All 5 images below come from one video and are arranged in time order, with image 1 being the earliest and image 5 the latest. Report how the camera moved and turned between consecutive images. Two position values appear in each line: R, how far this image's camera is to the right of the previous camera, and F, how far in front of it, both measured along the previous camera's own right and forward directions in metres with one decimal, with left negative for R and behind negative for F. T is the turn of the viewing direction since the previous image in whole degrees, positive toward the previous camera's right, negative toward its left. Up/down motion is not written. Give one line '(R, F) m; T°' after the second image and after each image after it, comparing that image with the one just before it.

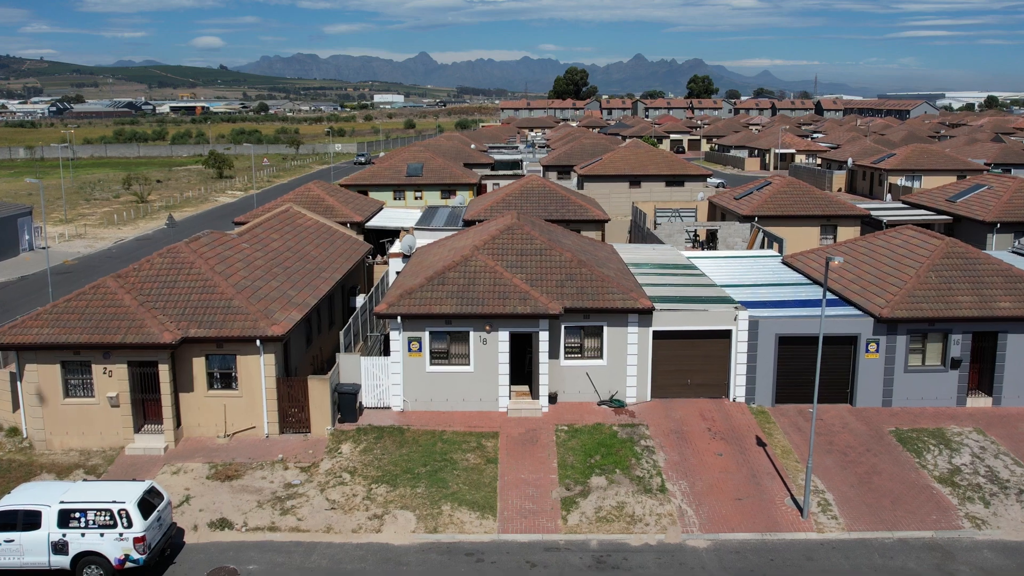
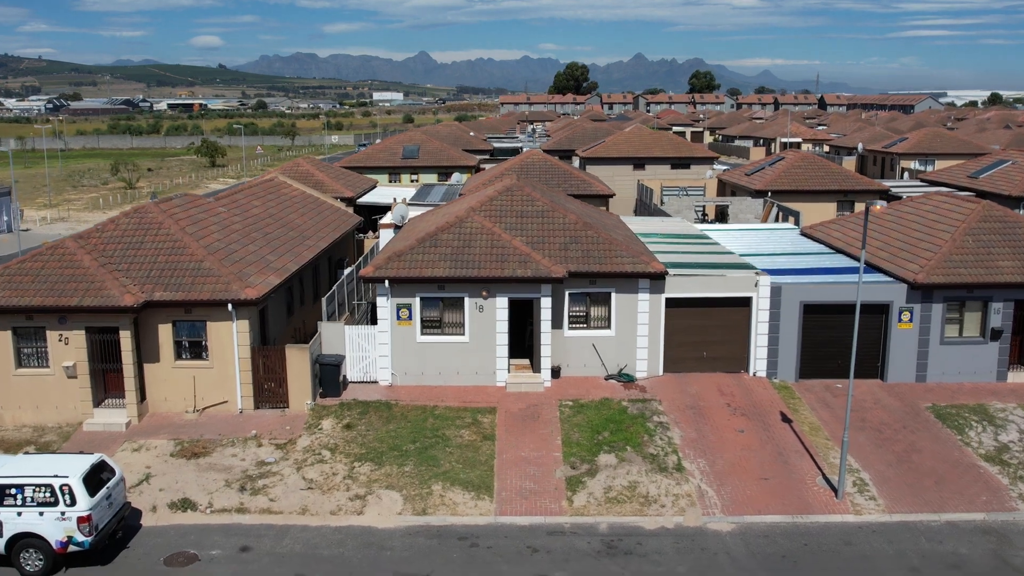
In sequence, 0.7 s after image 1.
(0.0, +2.2) m; 0°
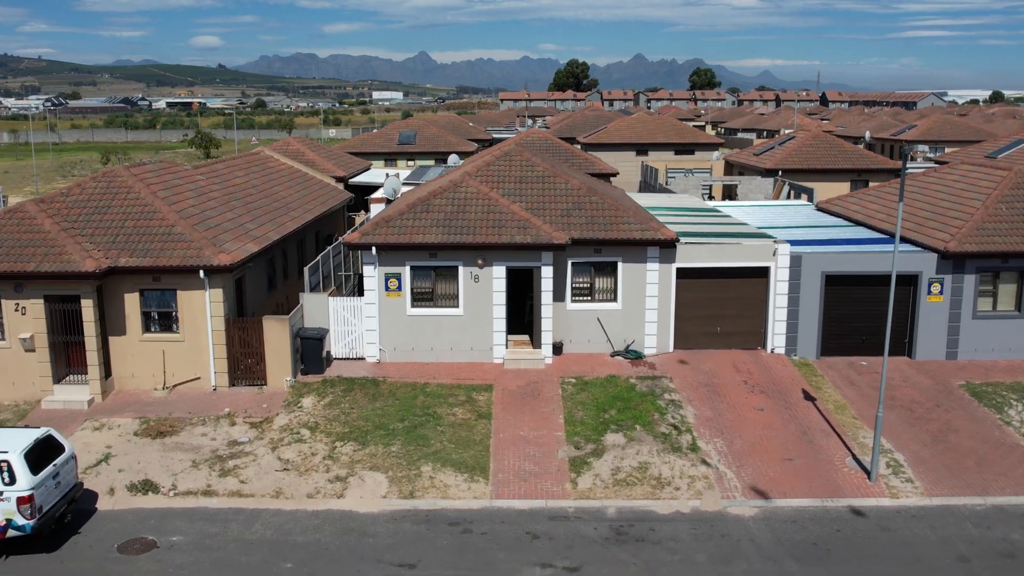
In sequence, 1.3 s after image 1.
(0.0, +1.7) m; 0°
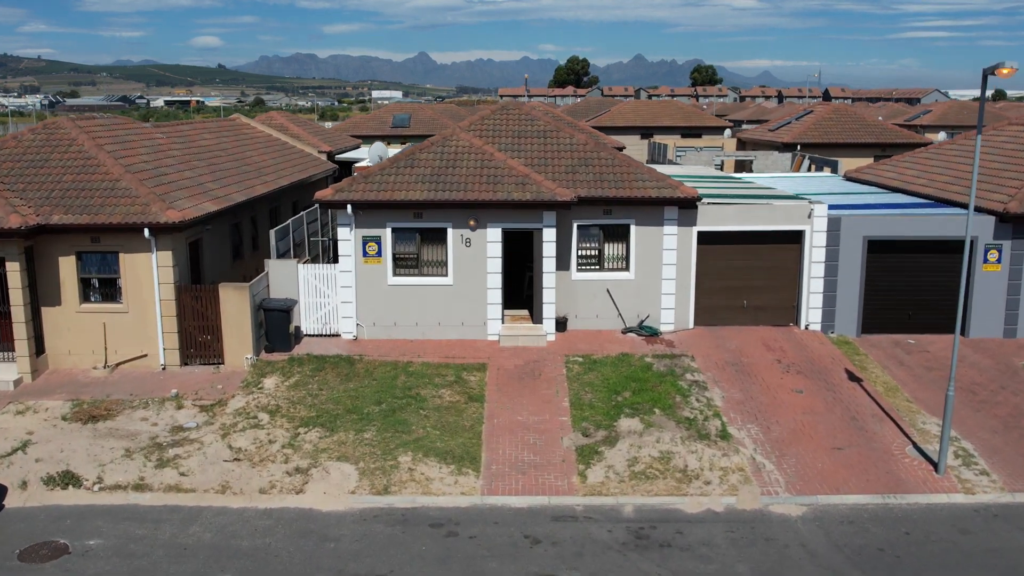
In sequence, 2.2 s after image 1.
(+0.1, +2.7) m; 0°
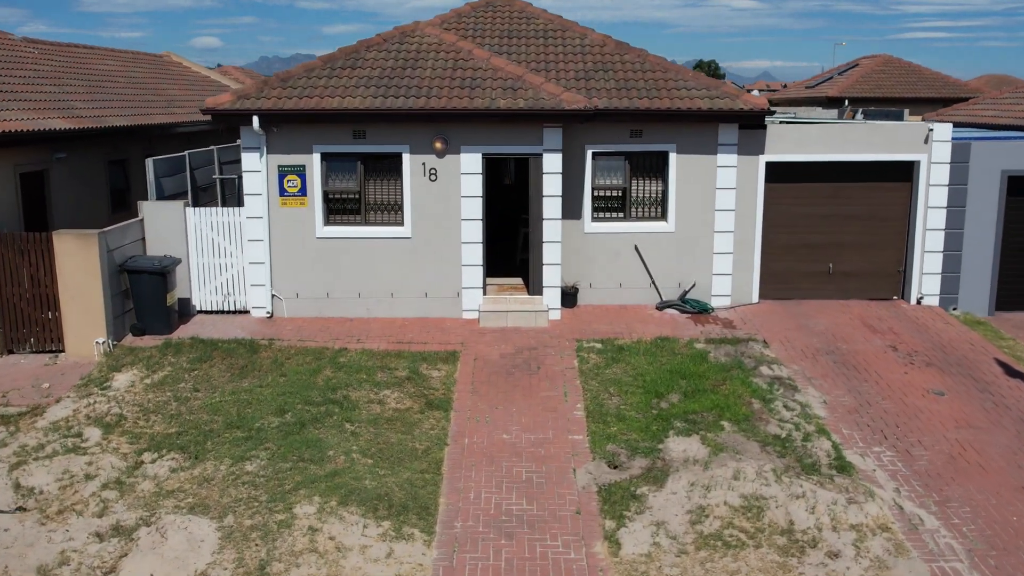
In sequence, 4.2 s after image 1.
(+0.2, +5.6) m; 0°
